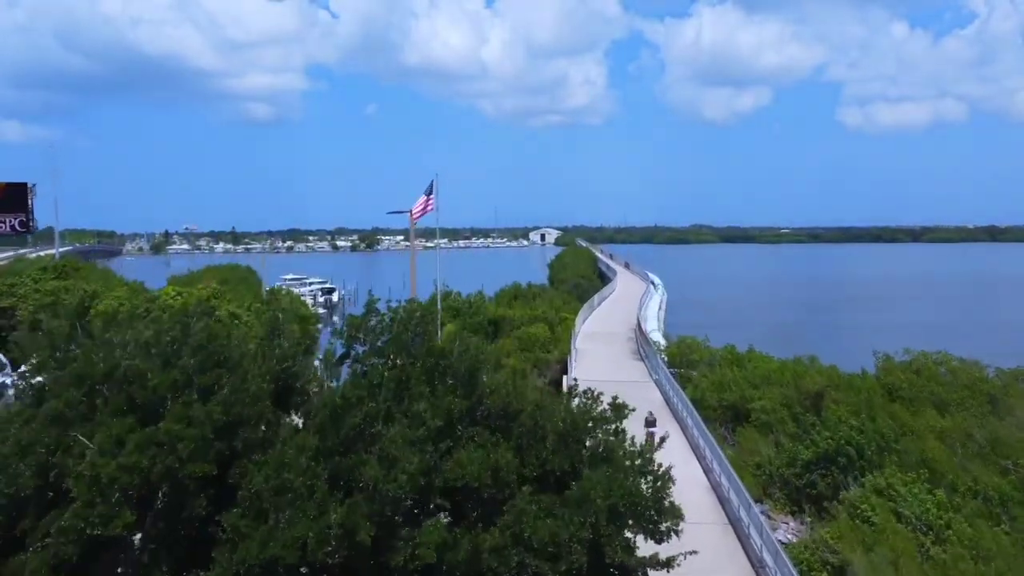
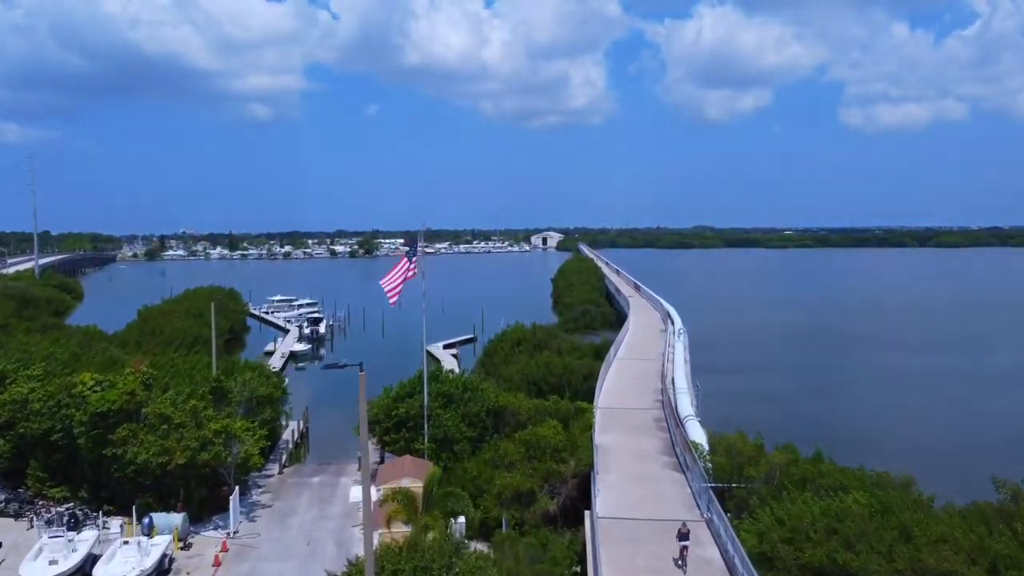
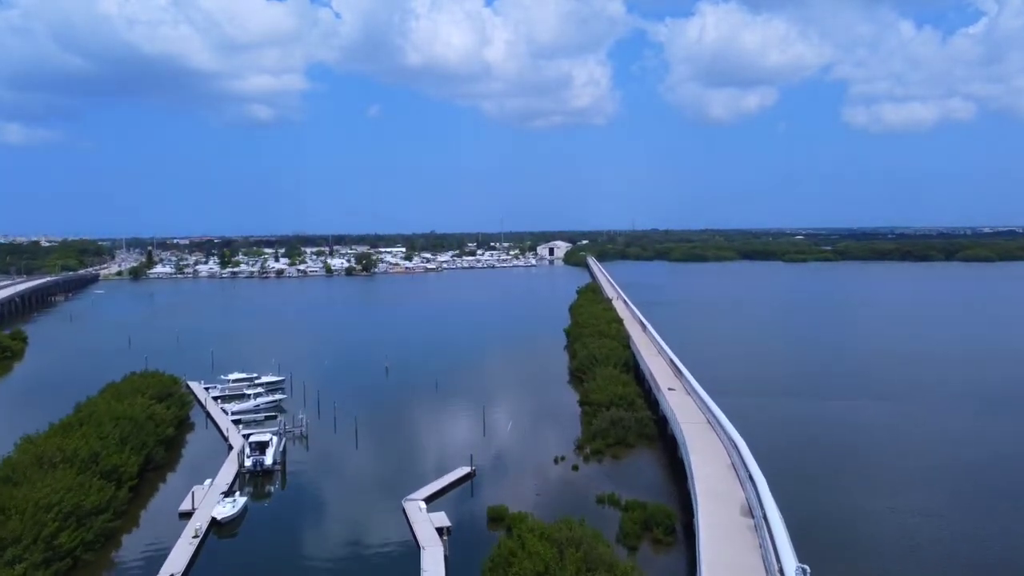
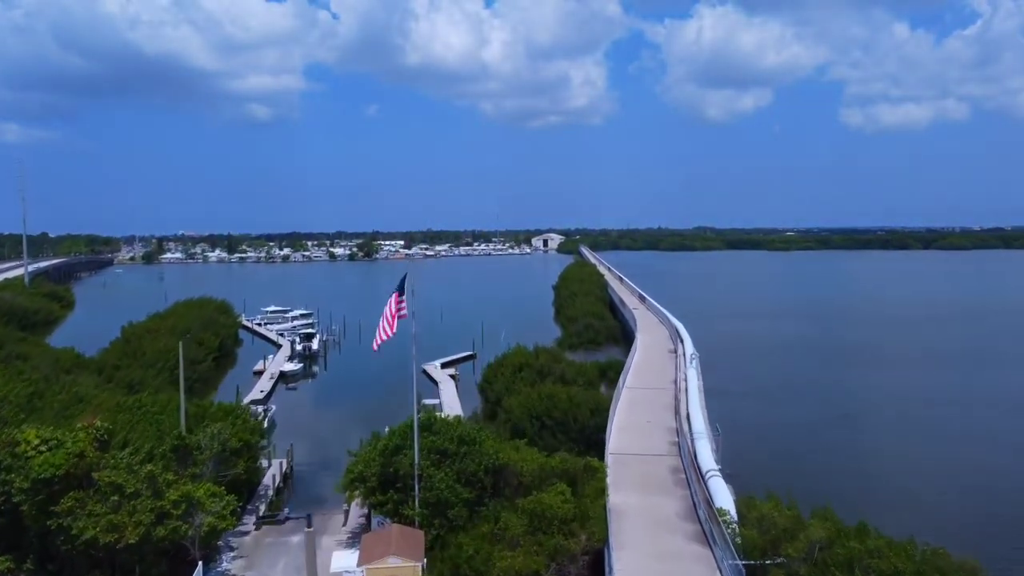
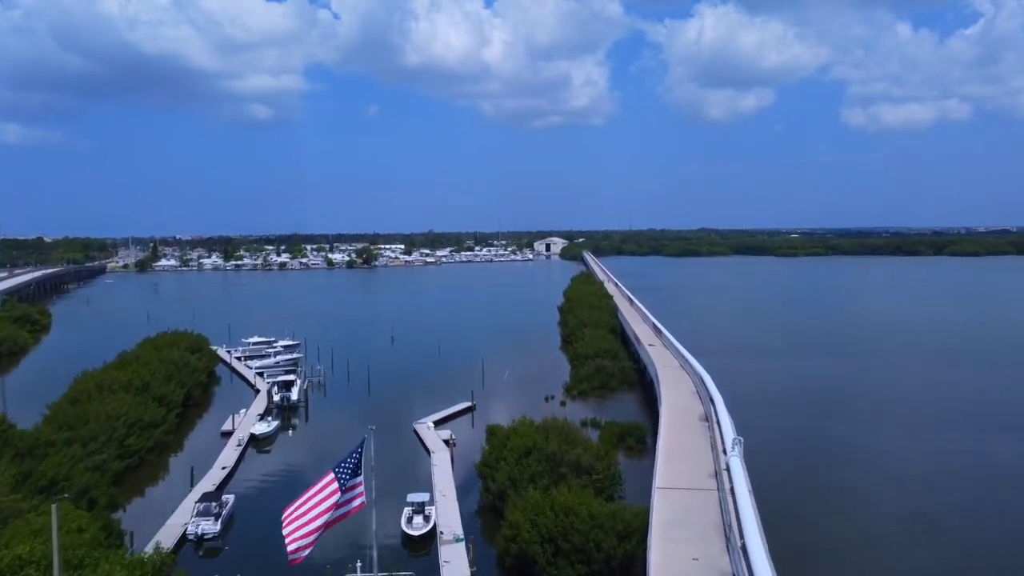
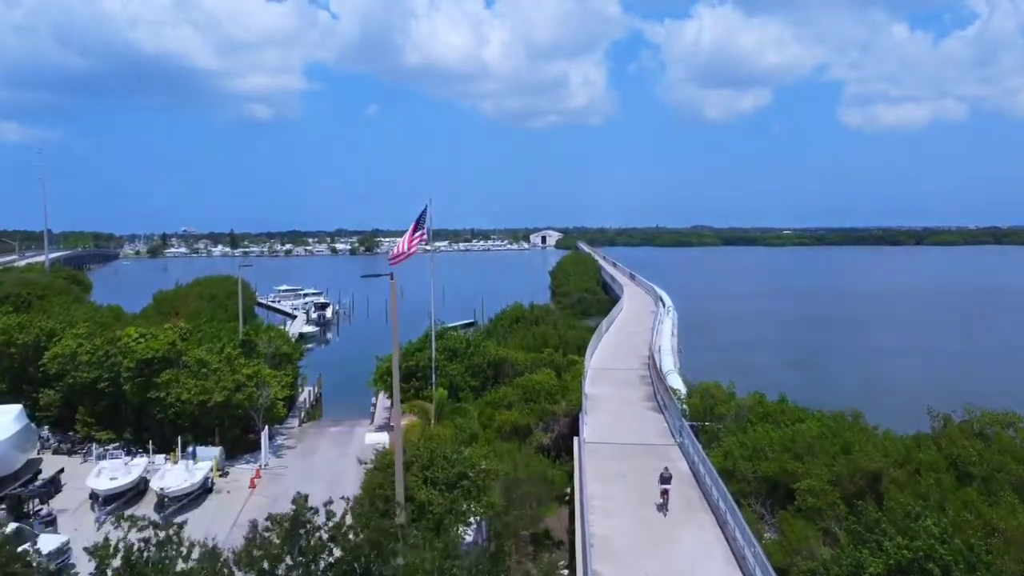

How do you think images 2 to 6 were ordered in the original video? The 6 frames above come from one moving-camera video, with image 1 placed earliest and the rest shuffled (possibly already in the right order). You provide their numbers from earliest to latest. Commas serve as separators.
6, 2, 4, 5, 3
